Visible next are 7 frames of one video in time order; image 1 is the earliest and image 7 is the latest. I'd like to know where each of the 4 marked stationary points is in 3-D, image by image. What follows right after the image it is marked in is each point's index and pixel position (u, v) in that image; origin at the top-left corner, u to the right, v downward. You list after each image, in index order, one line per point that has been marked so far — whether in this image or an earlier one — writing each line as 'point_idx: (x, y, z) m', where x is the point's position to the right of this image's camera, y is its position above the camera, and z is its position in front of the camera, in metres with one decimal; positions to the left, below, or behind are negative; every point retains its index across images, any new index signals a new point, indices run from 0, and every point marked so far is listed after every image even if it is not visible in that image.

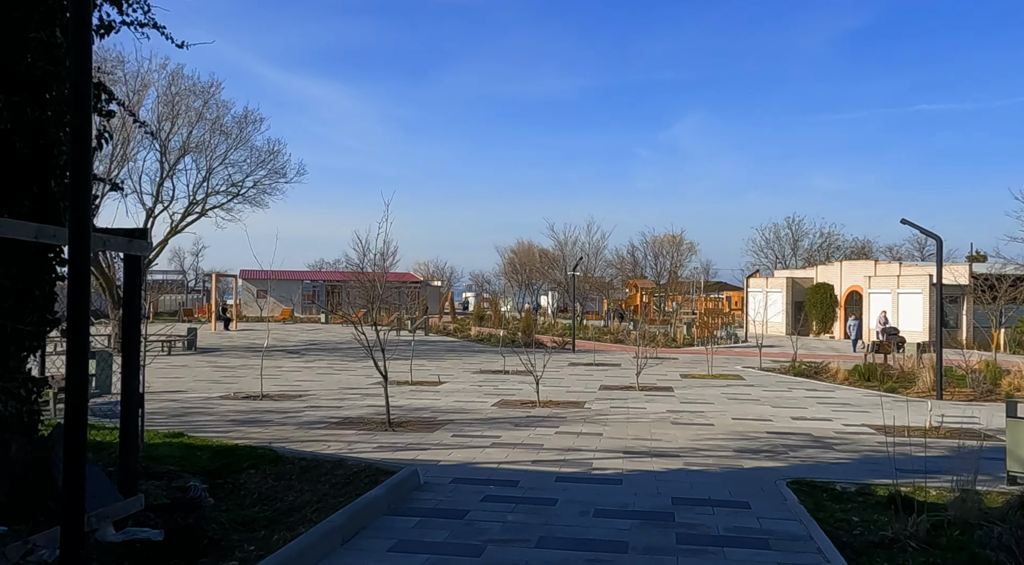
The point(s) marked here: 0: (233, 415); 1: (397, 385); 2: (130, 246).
0: (-3.9, -1.8, +13.0) m
1: (-2.2, -2.0, +18.1) m
2: (-2.3, +0.2, +5.7) m
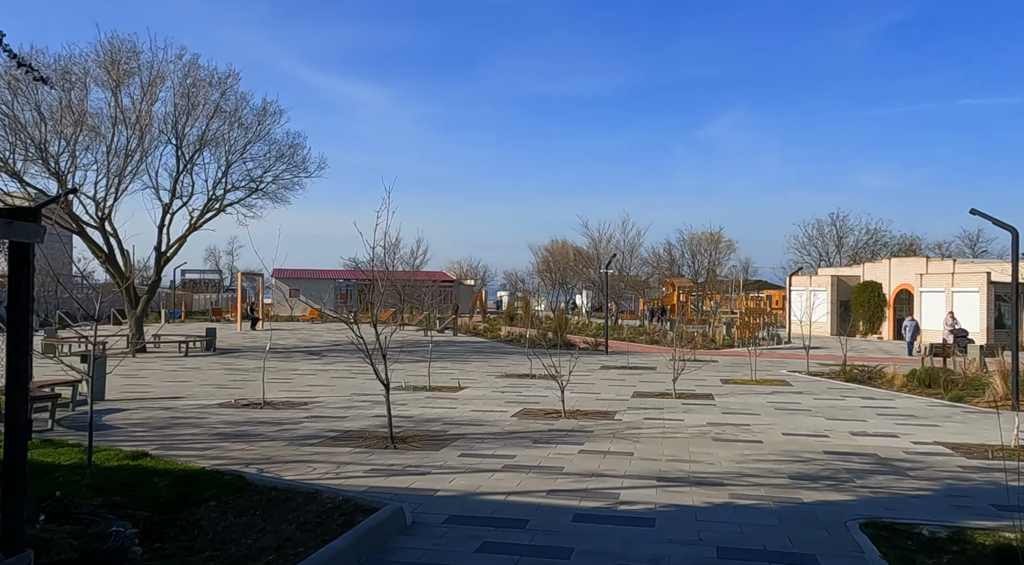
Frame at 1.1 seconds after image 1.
0: (-3.6, -1.8, +11.7) m
1: (-1.8, -2.0, +16.8) m
2: (-2.4, +0.2, +4.4) m
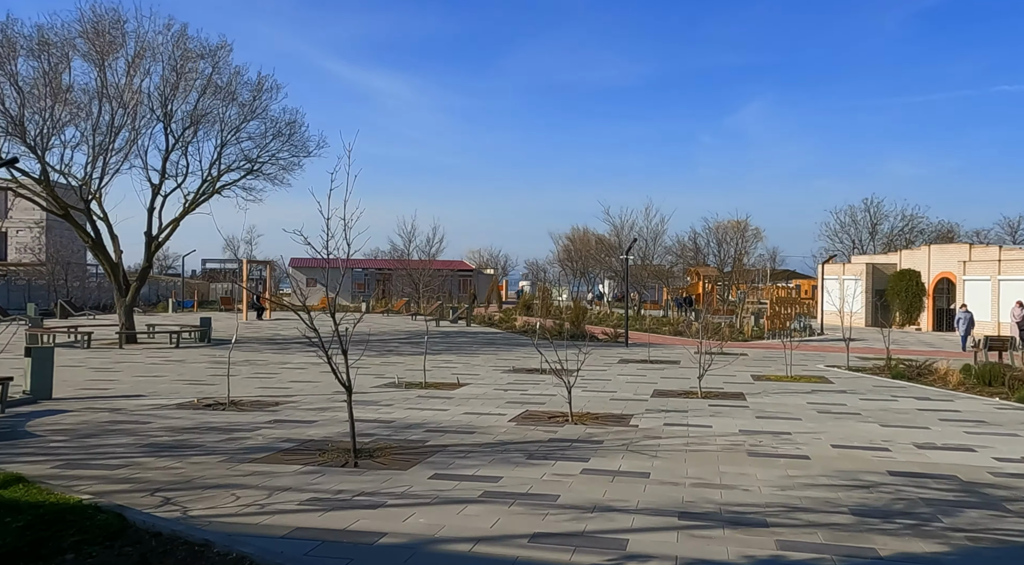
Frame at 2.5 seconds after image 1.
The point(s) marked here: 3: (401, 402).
0: (-3.7, -1.6, +9.9) m
1: (-1.7, -1.7, +14.9) m
2: (-2.6, +0.4, +2.5) m
3: (-1.6, -1.7, +13.4) m
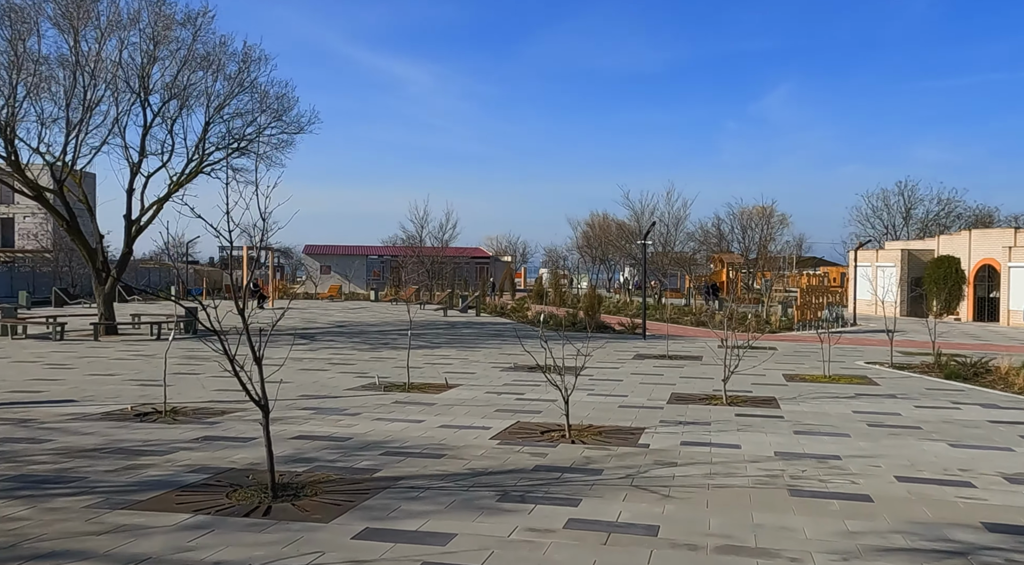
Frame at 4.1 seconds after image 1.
0: (-3.9, -1.5, +7.9) m
1: (-1.8, -1.6, +12.9) m
2: (-3.0, +0.4, +0.5) m
3: (-1.7, -1.6, +11.4) m
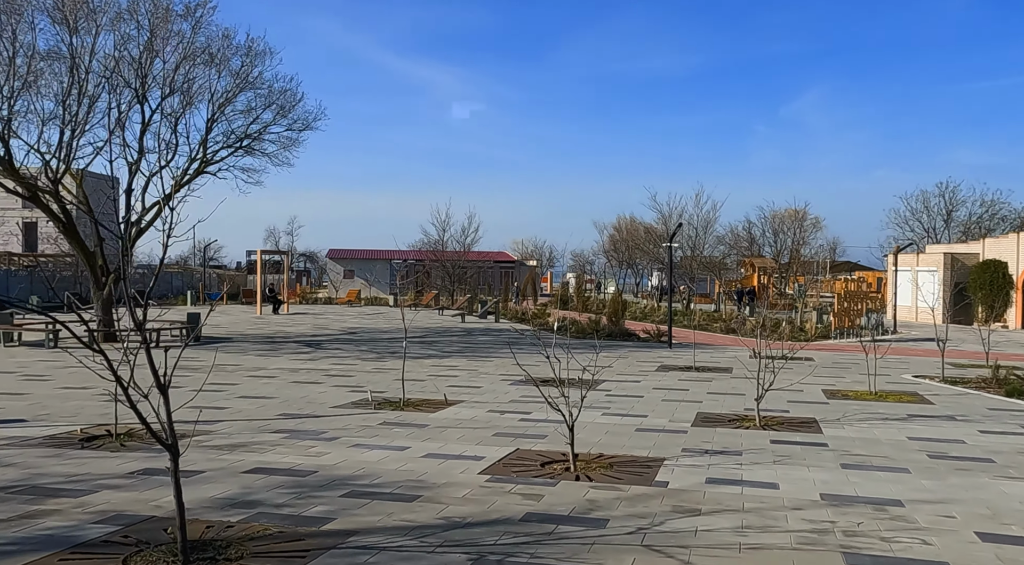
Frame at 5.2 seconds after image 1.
0: (-4.0, -1.5, +6.6) m
1: (-1.7, -1.6, +11.5) m
2: (-3.3, +0.4, -0.8) m
3: (-1.7, -1.6, +10.0) m
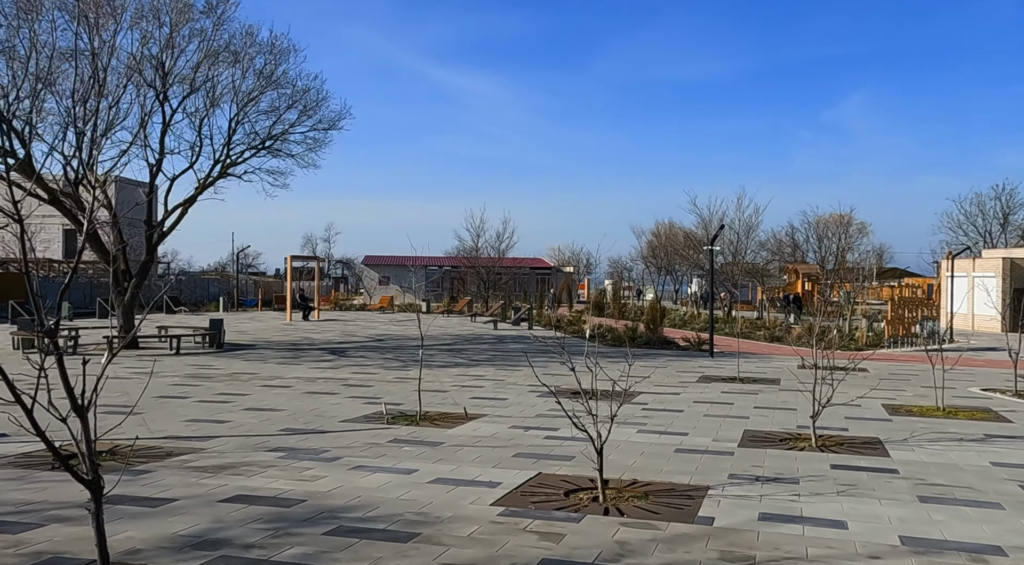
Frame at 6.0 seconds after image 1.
0: (-3.9, -1.5, +5.7) m
1: (-1.4, -1.7, +10.5) m
2: (-3.5, +0.5, -1.8) m
3: (-1.5, -1.6, +8.9) m
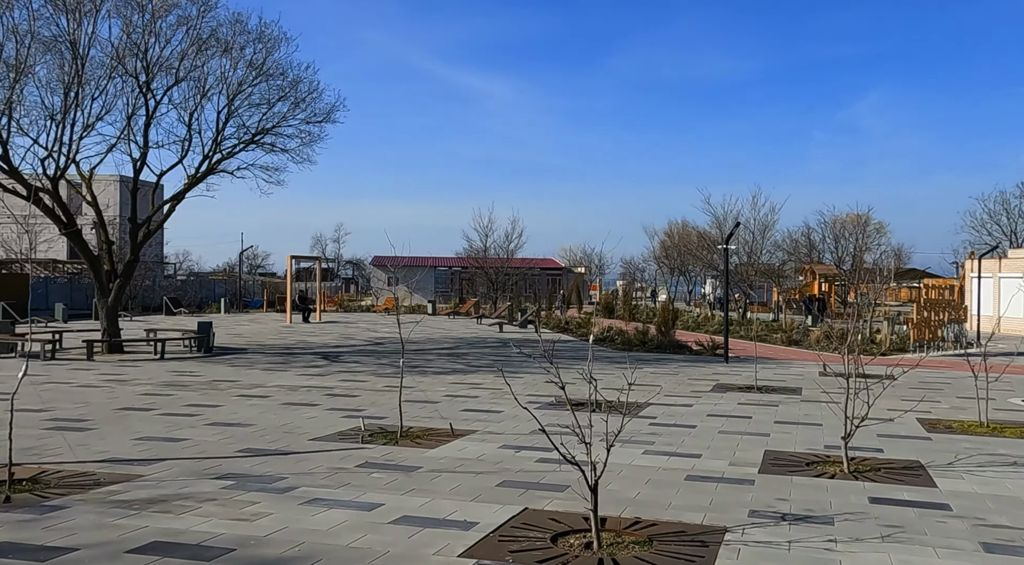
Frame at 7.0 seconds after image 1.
0: (-4.1, -1.5, +4.5) m
1: (-1.5, -1.7, +9.3) m
2: (-3.8, +0.5, -2.9) m
3: (-1.6, -1.6, +7.7) m
